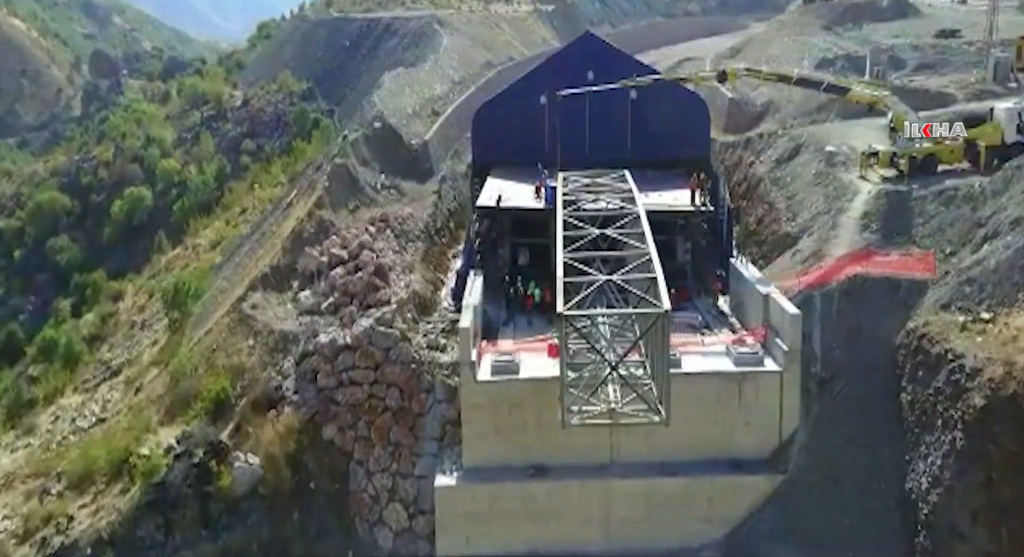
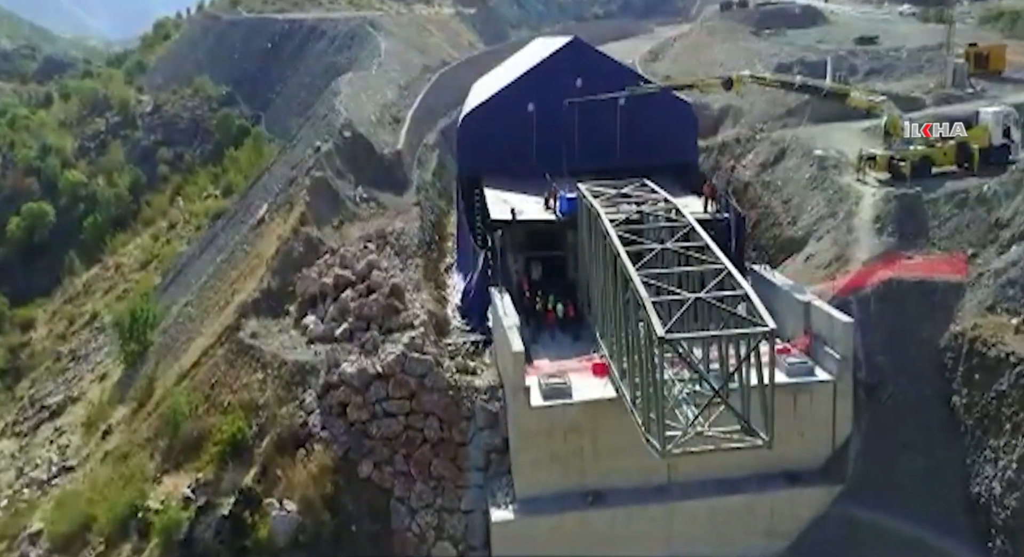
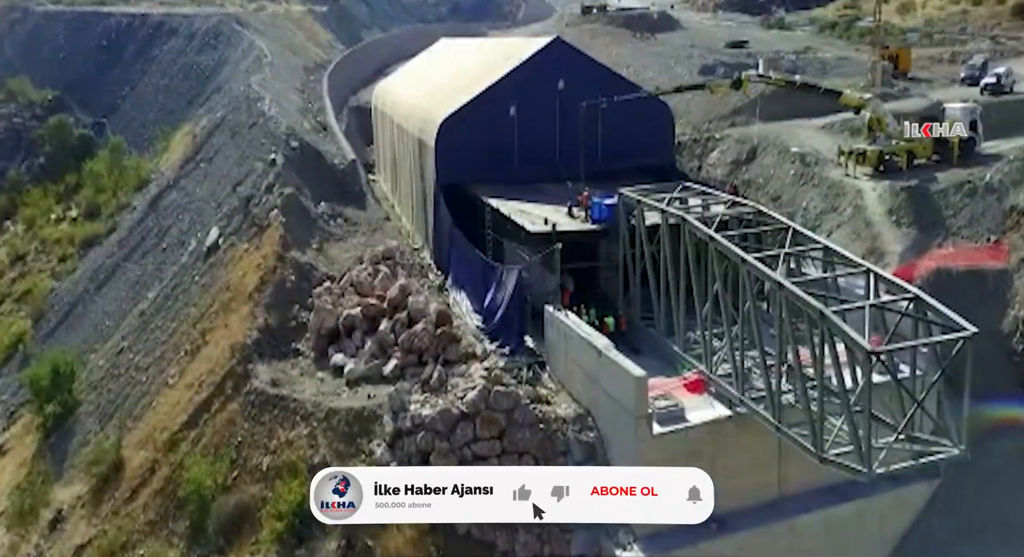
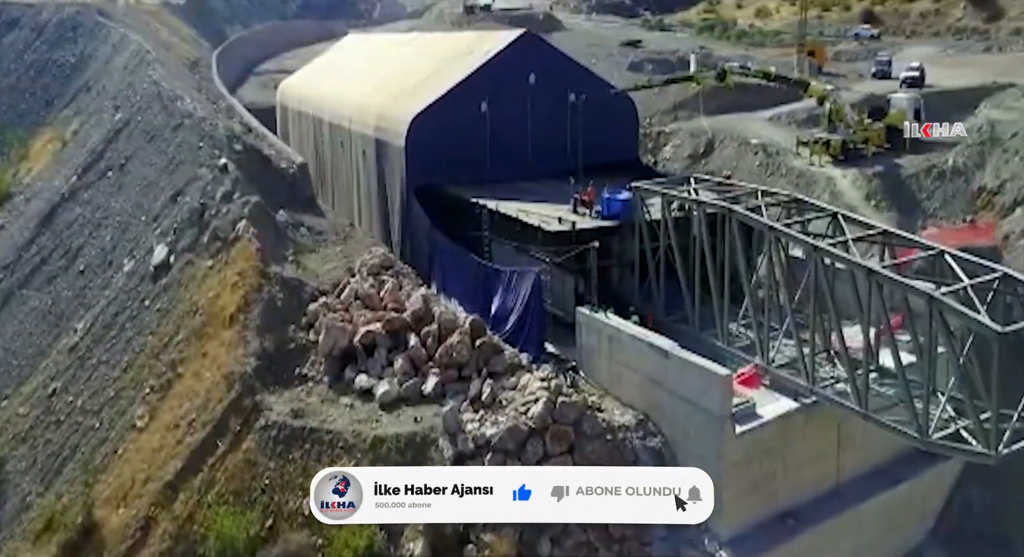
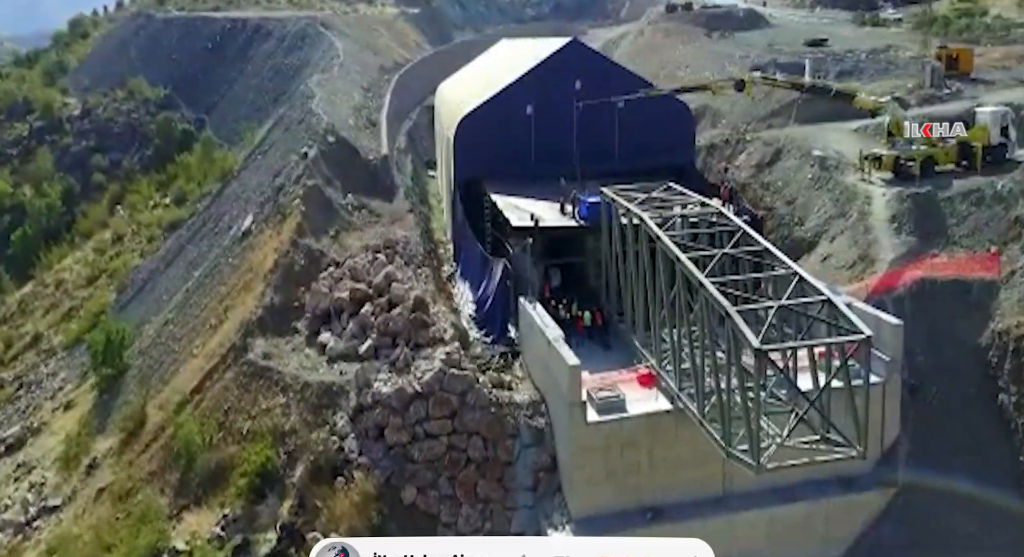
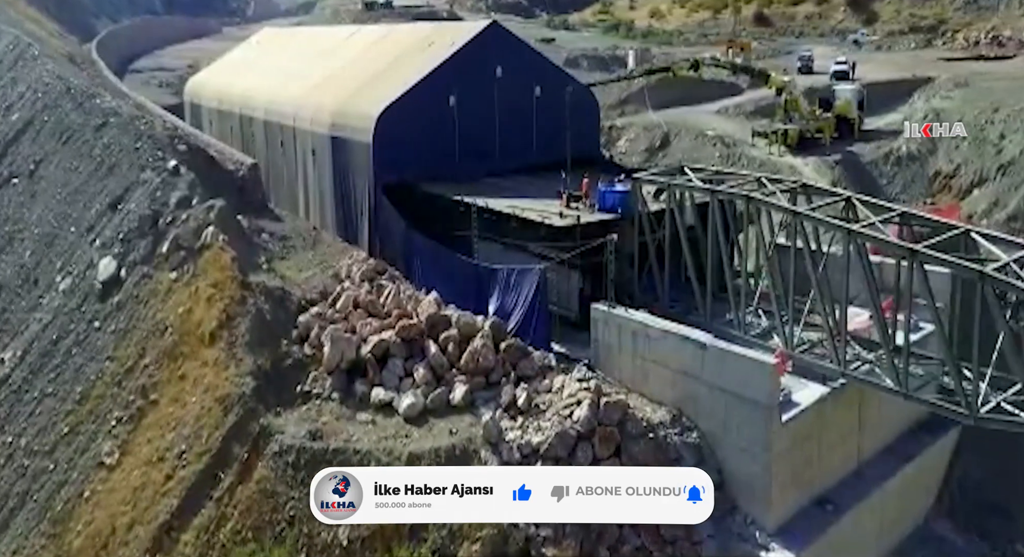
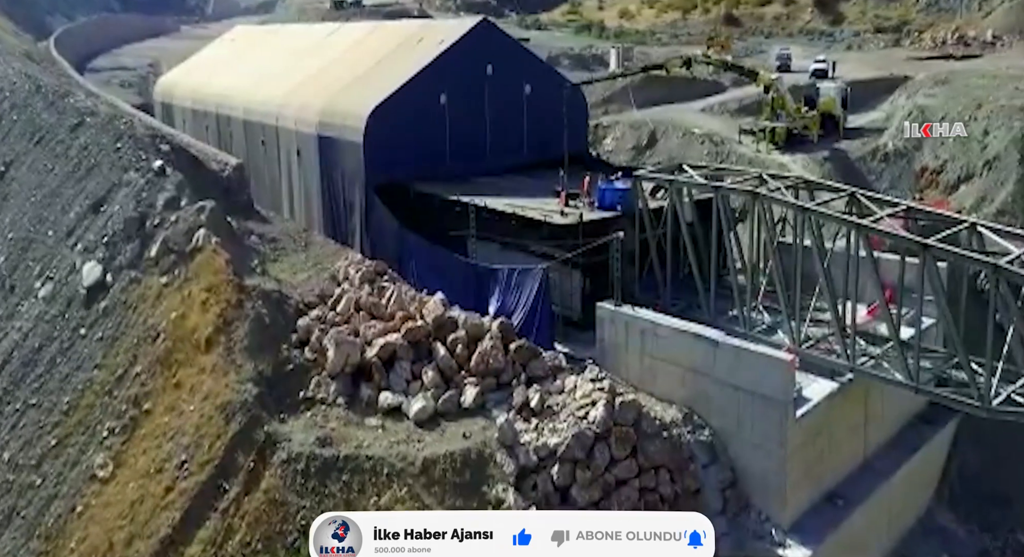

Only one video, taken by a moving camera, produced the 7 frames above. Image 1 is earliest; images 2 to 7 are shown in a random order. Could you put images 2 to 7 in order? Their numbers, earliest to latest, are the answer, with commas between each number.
2, 5, 3, 4, 6, 7
